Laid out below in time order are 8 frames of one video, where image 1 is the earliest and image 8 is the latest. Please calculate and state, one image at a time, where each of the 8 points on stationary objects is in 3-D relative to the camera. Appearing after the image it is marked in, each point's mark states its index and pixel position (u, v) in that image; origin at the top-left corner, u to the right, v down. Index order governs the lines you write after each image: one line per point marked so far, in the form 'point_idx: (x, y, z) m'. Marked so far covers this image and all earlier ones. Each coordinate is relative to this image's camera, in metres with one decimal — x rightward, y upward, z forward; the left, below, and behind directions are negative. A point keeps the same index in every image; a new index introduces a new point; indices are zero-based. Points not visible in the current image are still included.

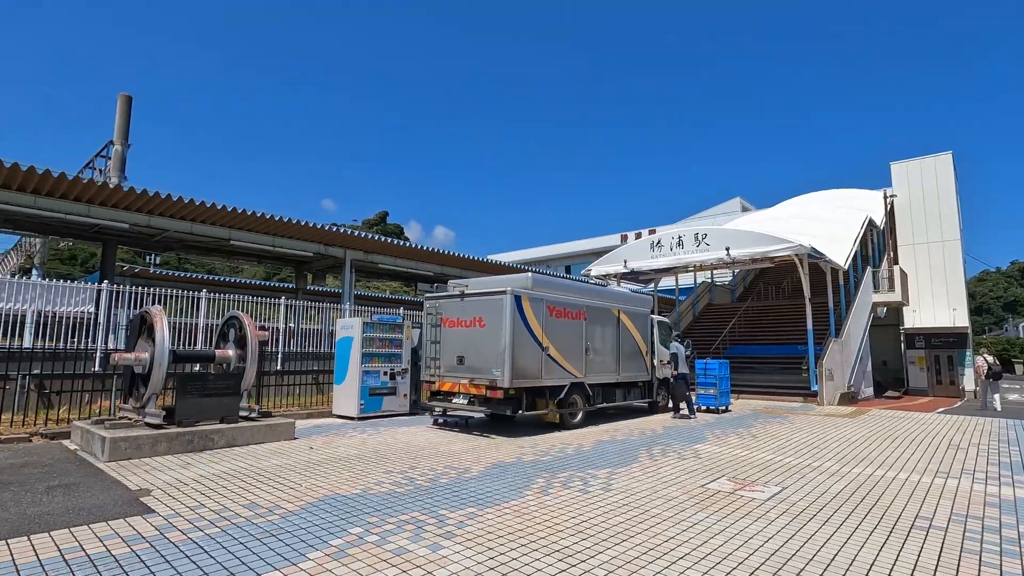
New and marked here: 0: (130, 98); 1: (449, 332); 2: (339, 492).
0: (-13.2, +6.6, +18.5) m
1: (-1.1, -0.8, +9.7) m
2: (-1.7, -2.1, +5.4) m
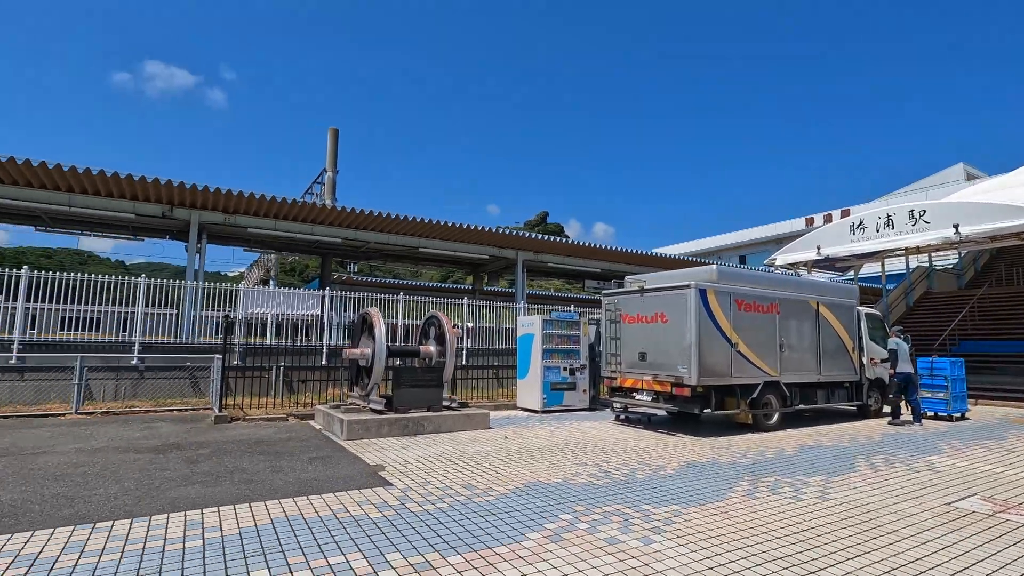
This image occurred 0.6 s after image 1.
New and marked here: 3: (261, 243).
0: (-7.1, +6.4, +21.6) m
1: (+2.1, -0.7, +9.7) m
2: (+0.3, -2.0, +5.7) m
3: (-8.7, +1.6, +18.5) m
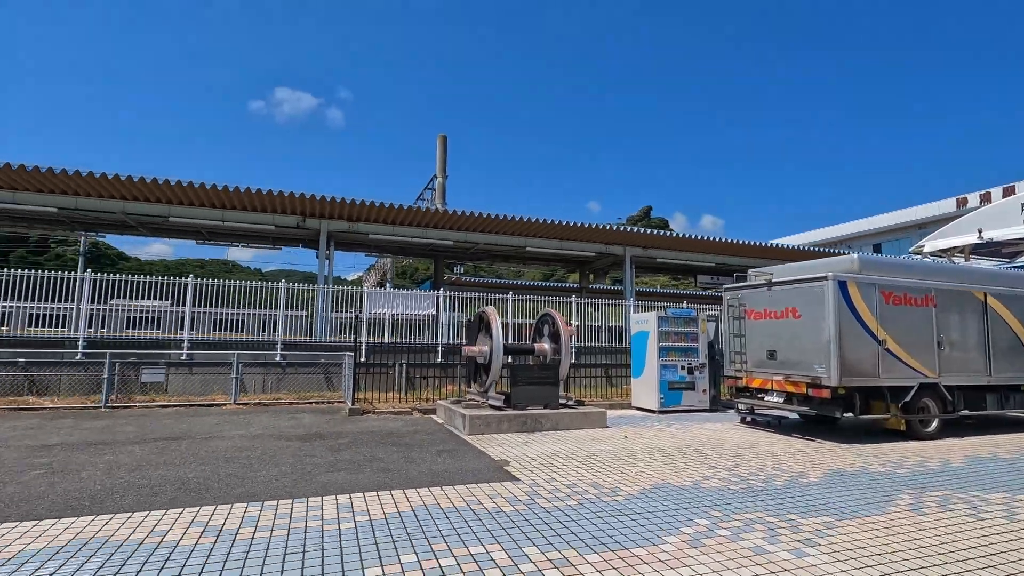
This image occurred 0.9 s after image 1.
0: (-2.8, +6.3, +22.5) m
1: (+4.1, -0.6, +9.1) m
2: (+1.6, -2.0, +5.5) m
3: (-4.9, +1.5, +19.8) m
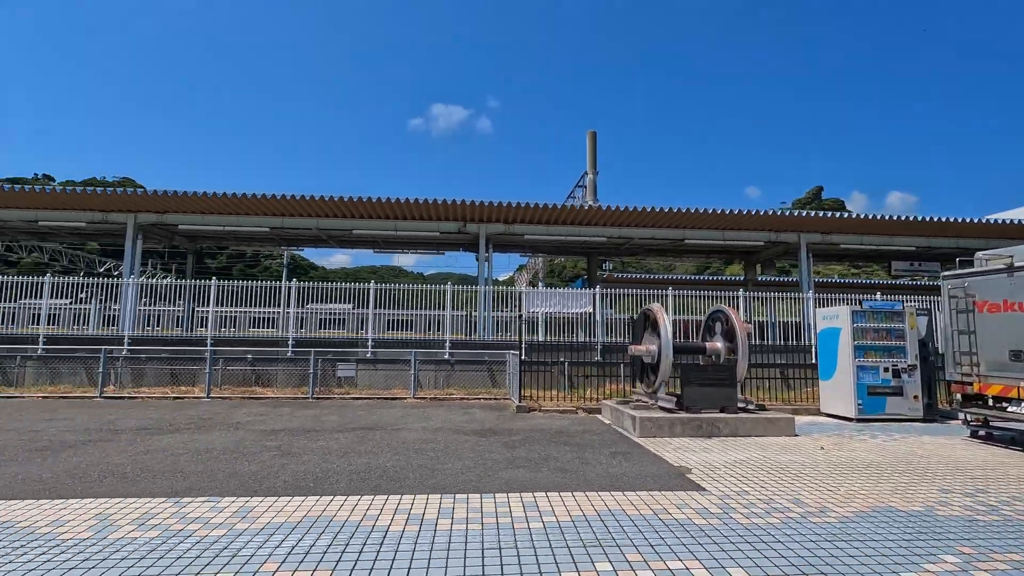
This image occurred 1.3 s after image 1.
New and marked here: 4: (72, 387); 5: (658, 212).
0: (+3.4, +6.4, +22.3) m
1: (+6.7, -0.4, +7.5) m
2: (+3.3, -1.9, +4.7) m
3: (+0.8, +1.5, +20.2) m
4: (-10.7, -2.4, +13.0) m
5: (+4.4, +2.3, +16.0) m
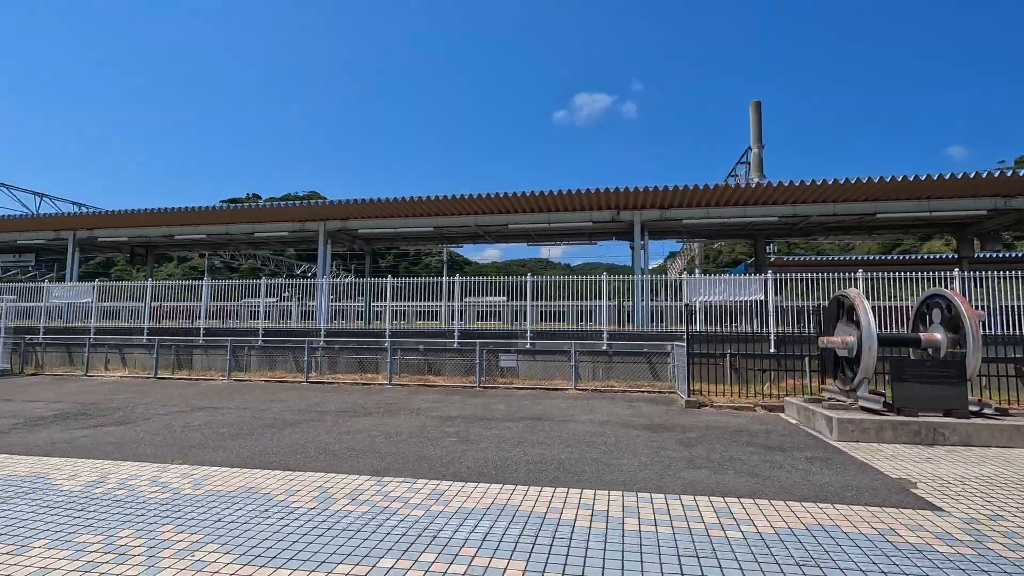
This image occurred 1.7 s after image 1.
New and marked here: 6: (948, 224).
0: (+9.3, +7.0, +20.3) m
1: (+8.7, -0.1, +5.2) m
2: (+4.8, -1.7, +3.5) m
3: (+6.4, +2.0, +19.0) m
4: (-6.5, -2.4, +15.3) m
5: (+8.7, +2.7, +14.1) m
6: (+14.1, +2.1, +17.4) m
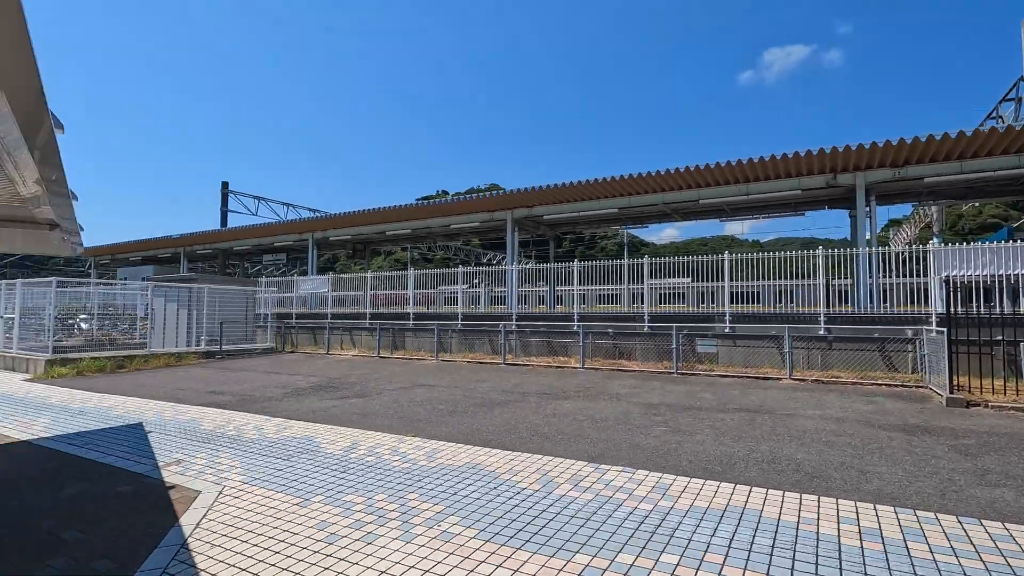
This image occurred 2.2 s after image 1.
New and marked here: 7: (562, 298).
0: (+15.4, +7.9, +15.8) m
1: (+10.2, +0.3, +1.9) m
2: (+6.0, -1.5, +1.5) m
3: (+12.4, +2.8, +15.6) m
4: (-0.9, -2.0, +16.3) m
5: (+12.9, +3.4, +10.2) m
6: (+19.2, +3.0, +11.6) m
7: (+1.6, -0.3, +16.1) m
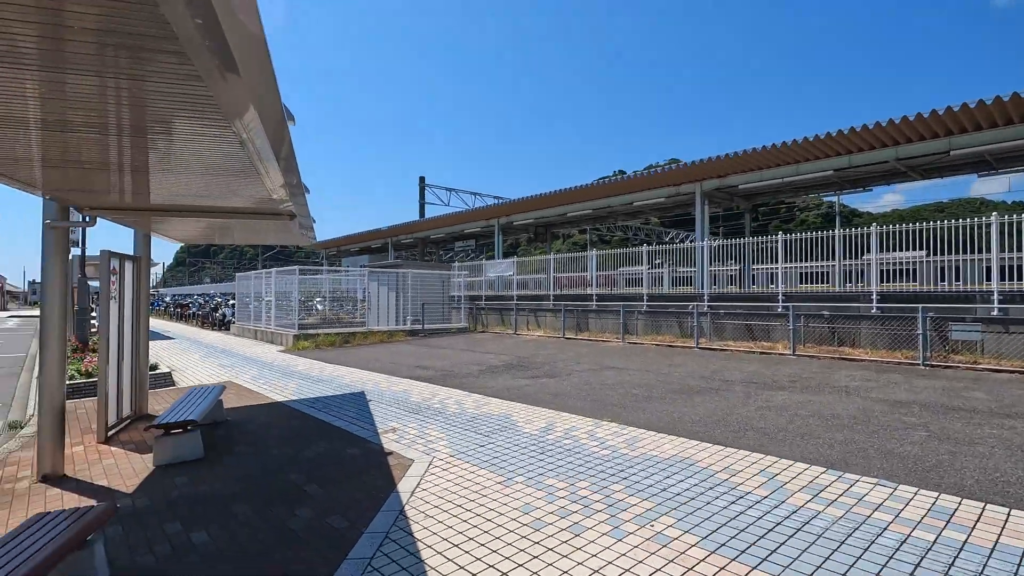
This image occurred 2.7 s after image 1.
0: (+19.6, +8.6, +9.3) m
1: (+10.3, +0.5, -1.9) m
2: (+6.3, -1.3, -0.8) m
3: (+16.8, +3.5, +10.3) m
4: (+4.5, -1.4, +15.4) m
5: (+15.5, +3.9, +5.0) m
6: (+21.9, +3.6, +4.3) m
7: (+6.8, +0.3, +14.3) m
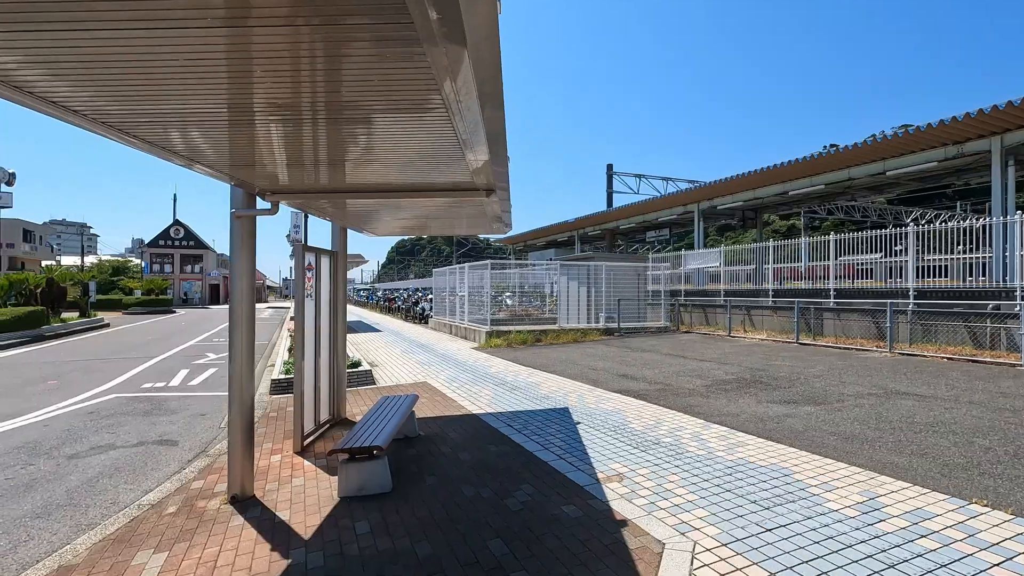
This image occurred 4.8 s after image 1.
0: (+21.7, +8.8, +0.6) m
1: (+9.3, +0.4, -6.9) m
2: (+5.8, -1.4, -4.6) m
3: (+19.4, +3.6, +2.5) m
4: (+9.5, -1.2, +11.4) m
5: (+16.5, +4.0, -2.2) m
6: (+22.3, +3.7, -4.9) m
7: (+11.2, +0.5, +9.6) m
